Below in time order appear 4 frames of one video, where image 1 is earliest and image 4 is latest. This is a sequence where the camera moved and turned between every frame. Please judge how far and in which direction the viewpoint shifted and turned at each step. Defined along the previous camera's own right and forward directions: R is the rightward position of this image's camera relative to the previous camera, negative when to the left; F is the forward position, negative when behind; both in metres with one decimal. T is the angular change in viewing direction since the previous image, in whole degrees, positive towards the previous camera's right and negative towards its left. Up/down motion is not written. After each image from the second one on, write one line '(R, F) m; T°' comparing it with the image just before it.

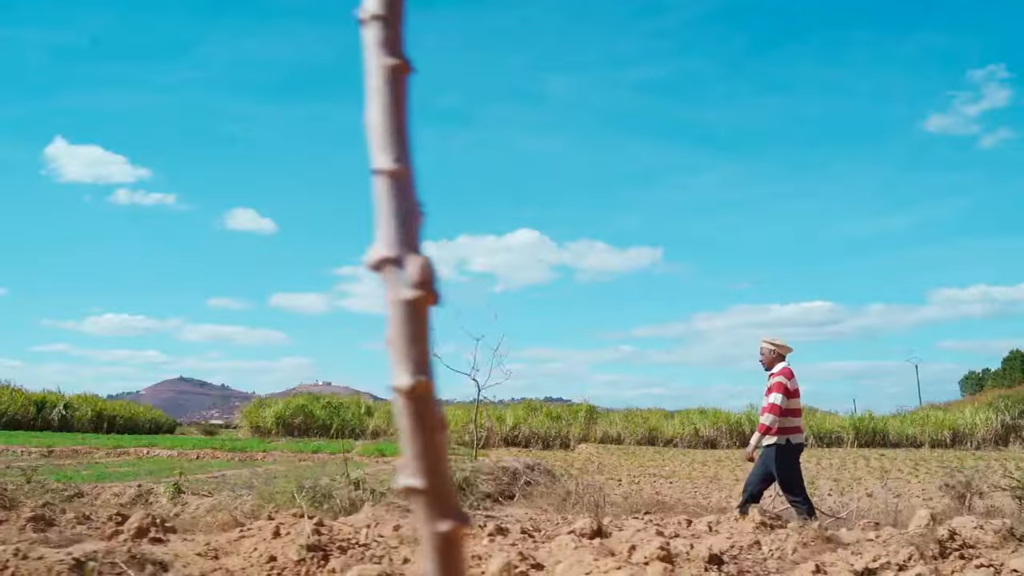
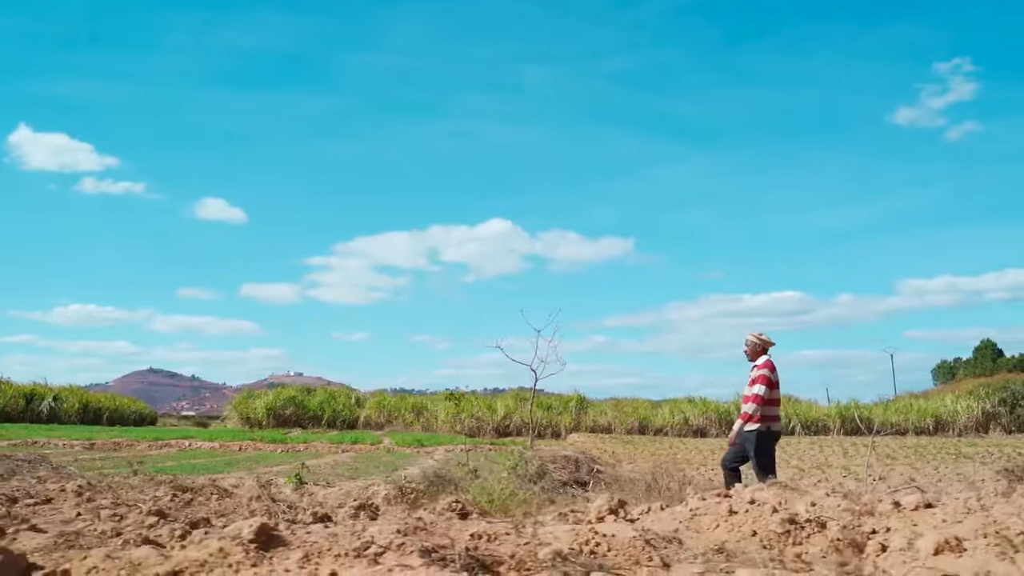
(-1.0, -0.2) m; +2°
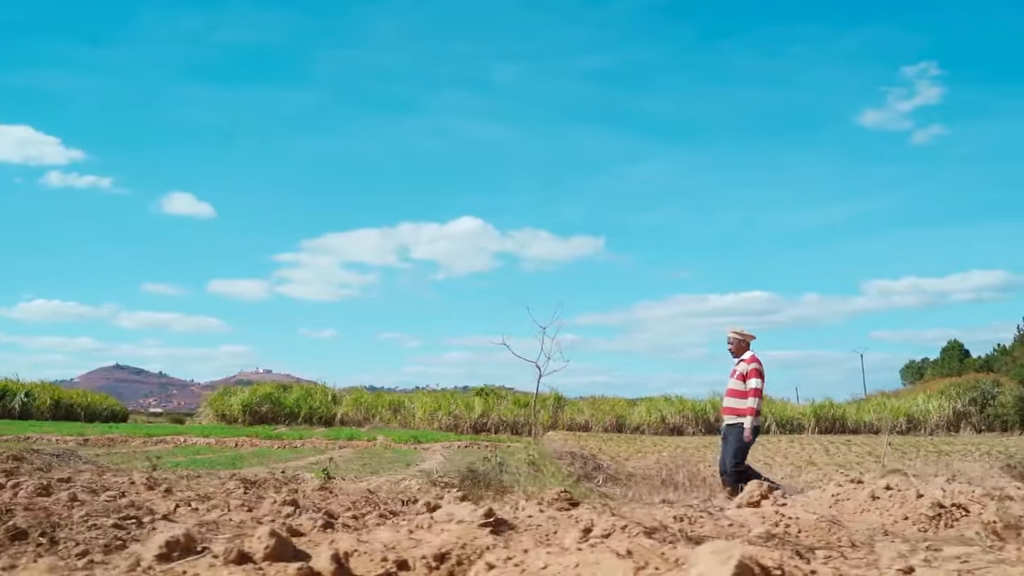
(-0.4, 0.0) m; +2°
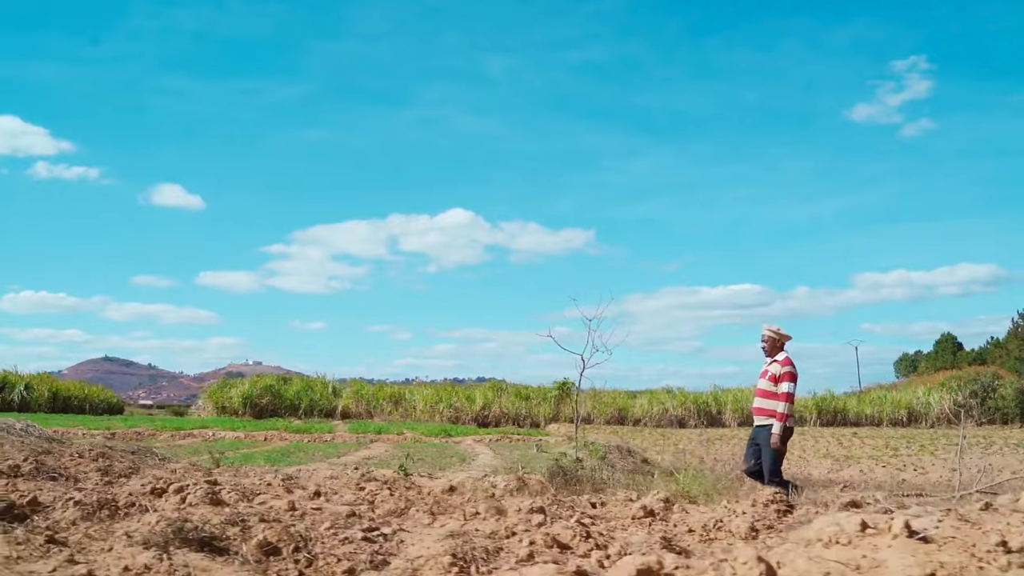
(-0.6, +0.3) m; 0°
